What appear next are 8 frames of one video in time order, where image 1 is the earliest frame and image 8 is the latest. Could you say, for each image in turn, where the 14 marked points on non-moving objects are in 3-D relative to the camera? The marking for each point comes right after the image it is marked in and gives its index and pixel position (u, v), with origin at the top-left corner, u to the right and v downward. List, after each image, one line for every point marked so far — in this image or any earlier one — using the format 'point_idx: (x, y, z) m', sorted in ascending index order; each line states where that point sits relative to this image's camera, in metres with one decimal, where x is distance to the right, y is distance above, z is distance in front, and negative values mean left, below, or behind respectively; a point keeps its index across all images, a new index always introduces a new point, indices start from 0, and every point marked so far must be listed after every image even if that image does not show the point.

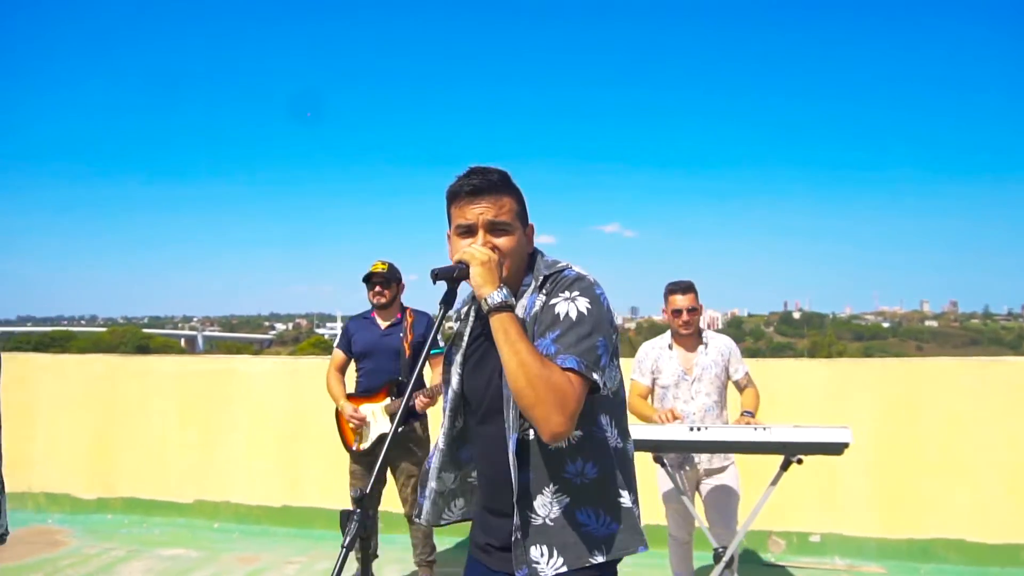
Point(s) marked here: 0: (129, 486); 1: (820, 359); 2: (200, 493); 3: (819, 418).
0: (-2.7, -1.4, +5.9) m
1: (+1.9, -0.4, +5.1) m
2: (-2.1, -1.4, +5.8) m
3: (+1.9, -0.8, +5.0) m
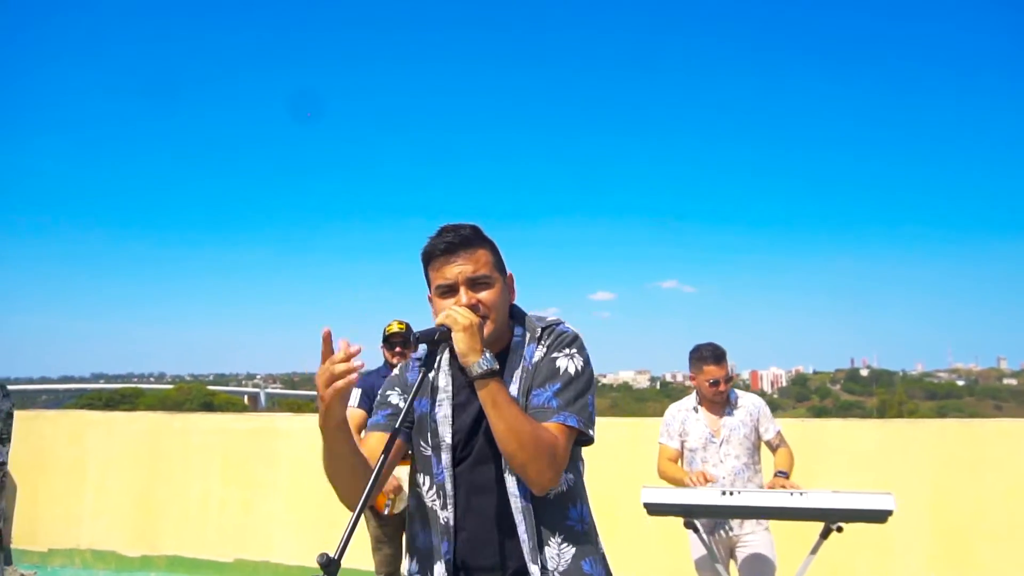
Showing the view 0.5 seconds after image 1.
0: (-2.4, -1.8, +5.9) m
1: (+2.1, -0.8, +4.9) m
2: (-1.9, -1.8, +5.8) m
3: (+2.1, -1.1, +4.7) m
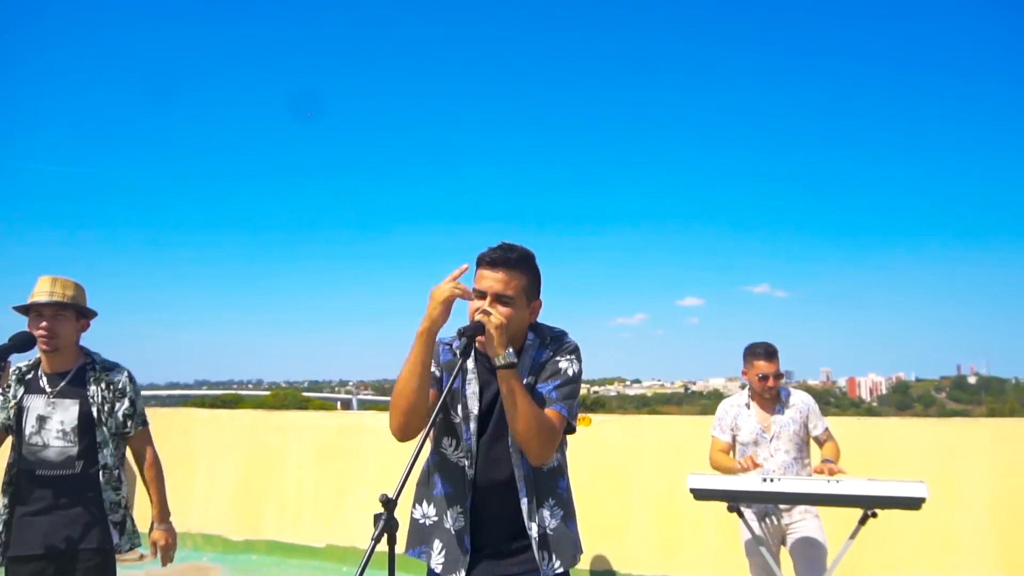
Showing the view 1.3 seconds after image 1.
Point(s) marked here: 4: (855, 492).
0: (-1.9, -1.9, +6.5) m
1: (+2.5, -0.8, +5.0) m
2: (-1.3, -1.9, +6.3) m
3: (+2.5, -1.1, +4.8) m
4: (+1.3, -0.8, +3.2) m
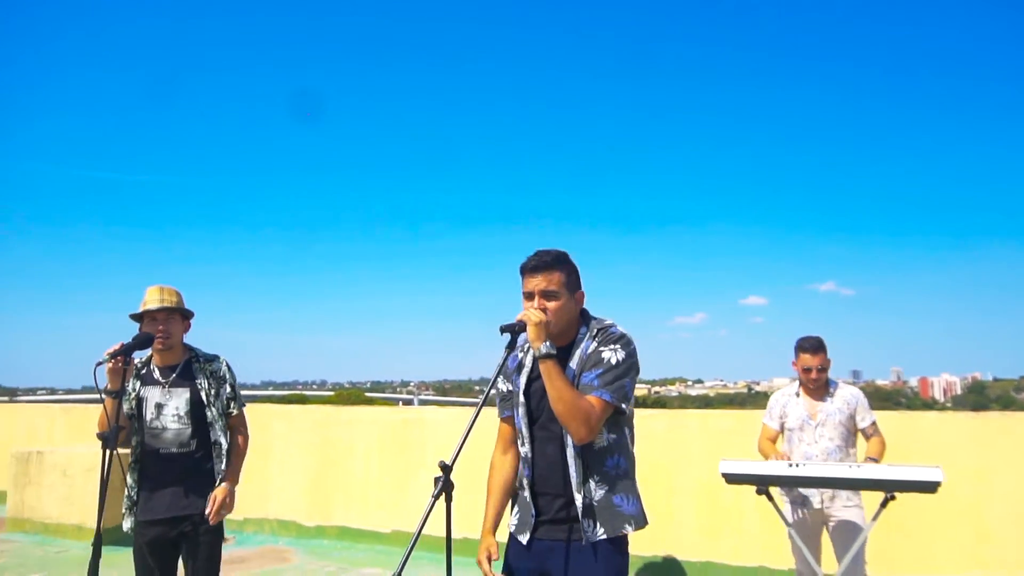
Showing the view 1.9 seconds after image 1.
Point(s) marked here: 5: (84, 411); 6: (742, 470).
0: (-1.4, -1.9, +7.0) m
1: (+2.8, -0.8, +5.2) m
2: (-0.9, -1.9, +6.7) m
3: (+2.8, -1.1, +5.0) m
4: (+1.5, -0.8, +3.5) m
5: (-4.5, -1.3, +8.6) m
6: (+1.0, -0.8, +3.8) m
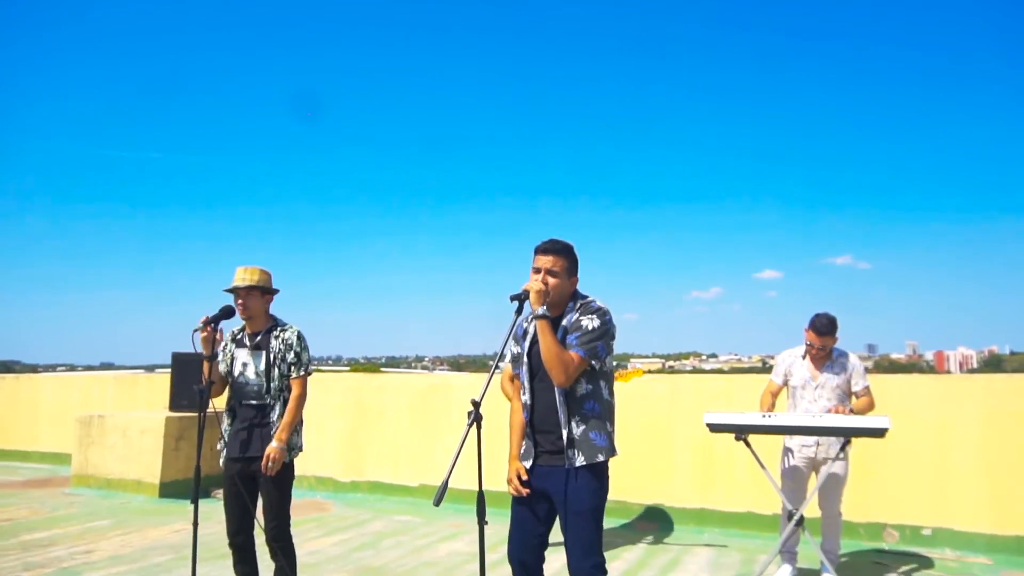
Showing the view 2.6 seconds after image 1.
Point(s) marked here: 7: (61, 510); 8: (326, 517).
0: (-1.3, -1.7, +7.7) m
1: (+3.0, -0.6, +5.9) m
2: (-0.8, -1.7, +7.5) m
3: (+2.9, -1.0, +5.7) m
4: (+1.6, -0.7, +4.2) m
5: (-4.3, -1.0, +9.4) m
6: (+1.1, -0.7, +4.4) m
7: (-3.8, -1.9, +7.0) m
8: (-1.5, -1.9, +6.9) m
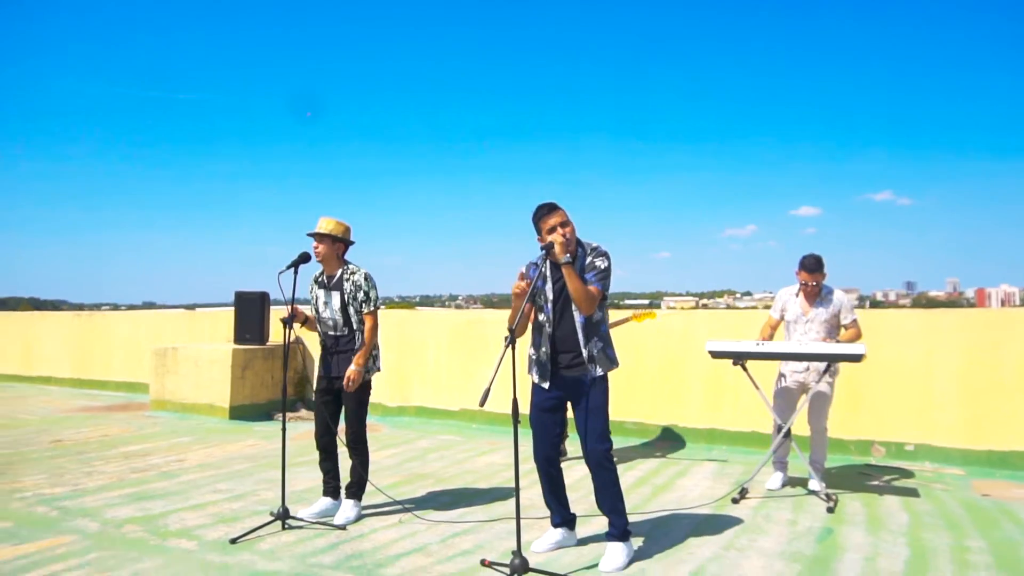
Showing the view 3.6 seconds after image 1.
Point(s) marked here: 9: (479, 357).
0: (-1.0, -1.1, +8.6) m
1: (+3.2, -0.2, +6.5) m
2: (-0.5, -1.2, +8.3) m
3: (+3.1, -0.5, +6.3) m
4: (+1.8, -0.4, +4.9) m
5: (-3.9, -0.4, +10.3) m
6: (+1.3, -0.4, +5.1) m
7: (-3.5, -1.4, +8.0) m
8: (-1.3, -1.4, +7.8) m
9: (-0.3, -0.7, +8.2) m
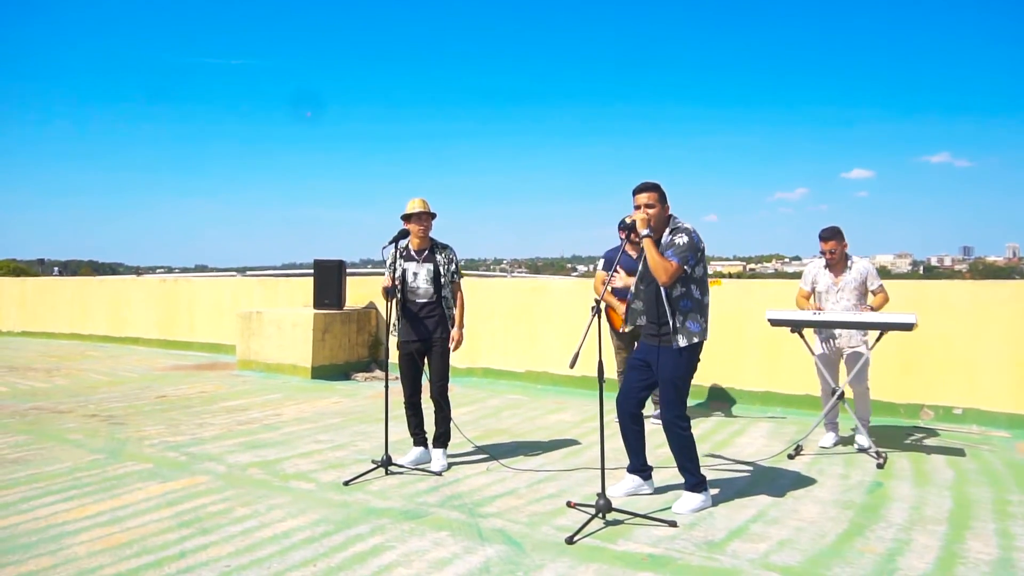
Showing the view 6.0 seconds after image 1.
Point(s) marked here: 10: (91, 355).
0: (-0.3, -0.8, +9.2) m
1: (+3.7, +0.1, +6.8) m
2: (+0.2, -0.8, +8.8) m
3: (+3.7, -0.3, +6.6) m
4: (+2.3, -0.2, +5.3) m
5: (-3.2, +0.1, +11.0) m
6: (+1.8, -0.2, +5.5) m
7: (-2.9, -1.0, +8.7) m
8: (-0.6, -1.1, +8.4) m
9: (+0.3, -0.4, +8.7) m
10: (-5.8, -0.9, +11.5) m
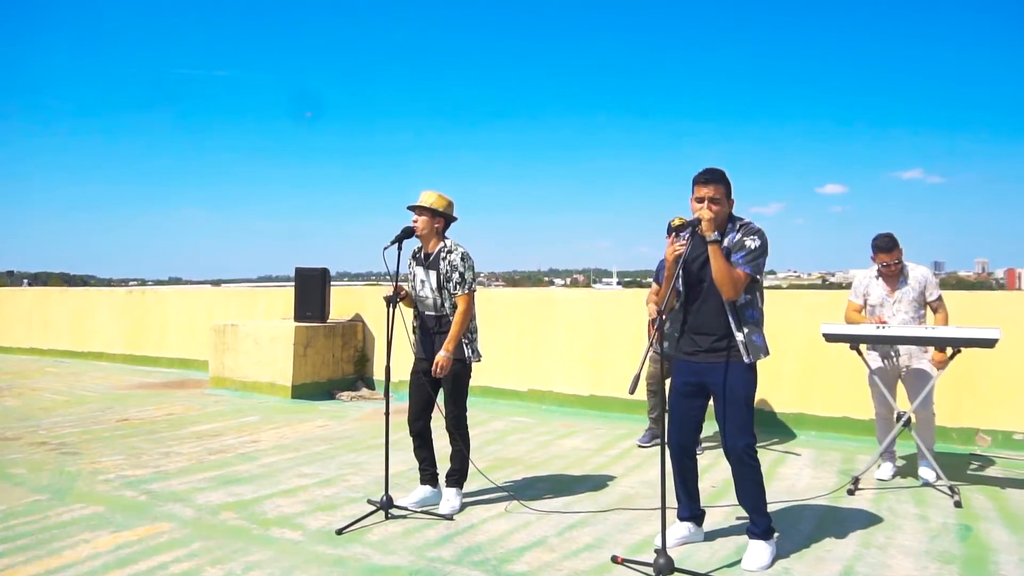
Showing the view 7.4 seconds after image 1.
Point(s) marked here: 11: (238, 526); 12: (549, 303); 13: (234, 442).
0: (-0.3, -0.9, +8.4) m
1: (+3.8, 0.0, +6.1) m
2: (+0.2, -0.9, +8.1) m
3: (+3.7, -0.4, +6.0) m
4: (+2.4, -0.3, +4.6) m
5: (-3.2, -0.1, +10.2) m
6: (+1.9, -0.2, +4.8) m
7: (-2.9, -1.1, +7.9) m
8: (-0.6, -1.2, +7.6) m
9: (+0.3, -0.5, +8.0) m
10: (-5.9, -1.1, +10.5) m
11: (-1.3, -1.1, +4.0) m
12: (+0.3, -0.1, +8.0) m
13: (-2.1, -1.2, +6.2) m
